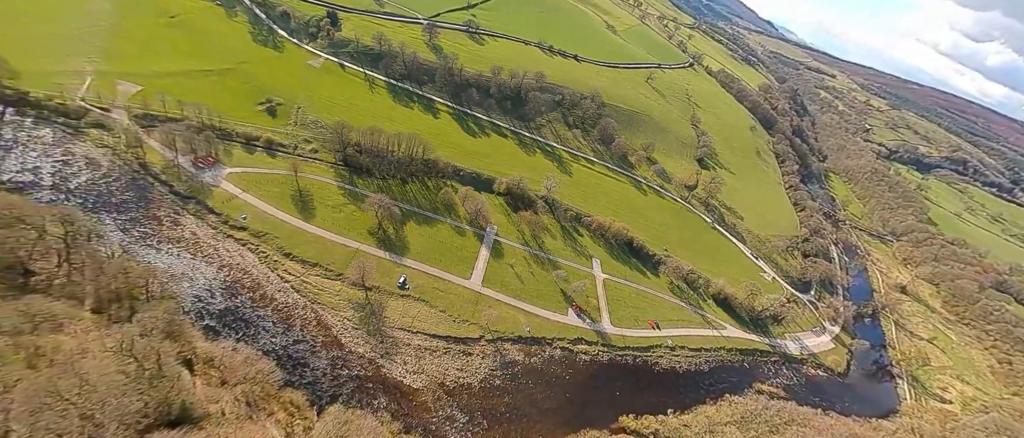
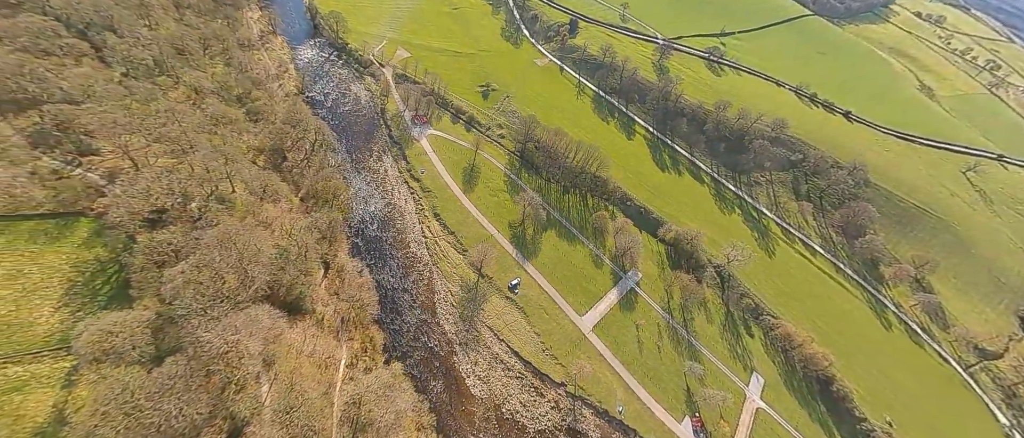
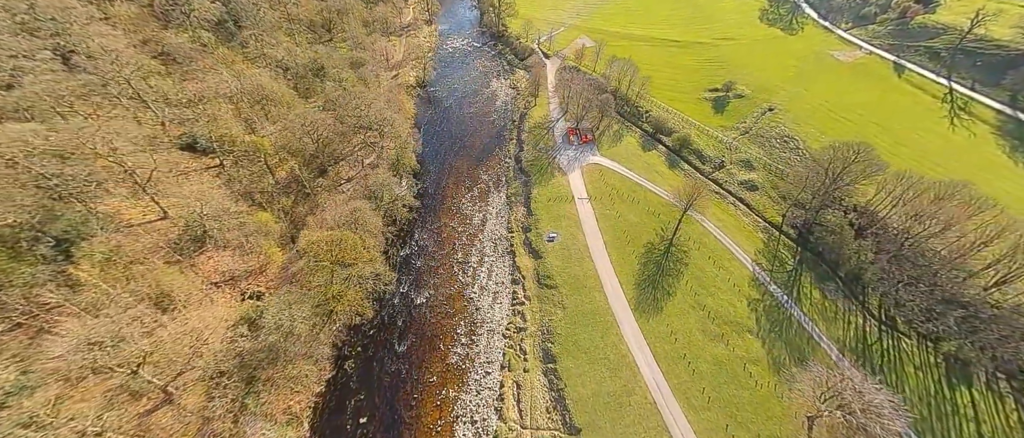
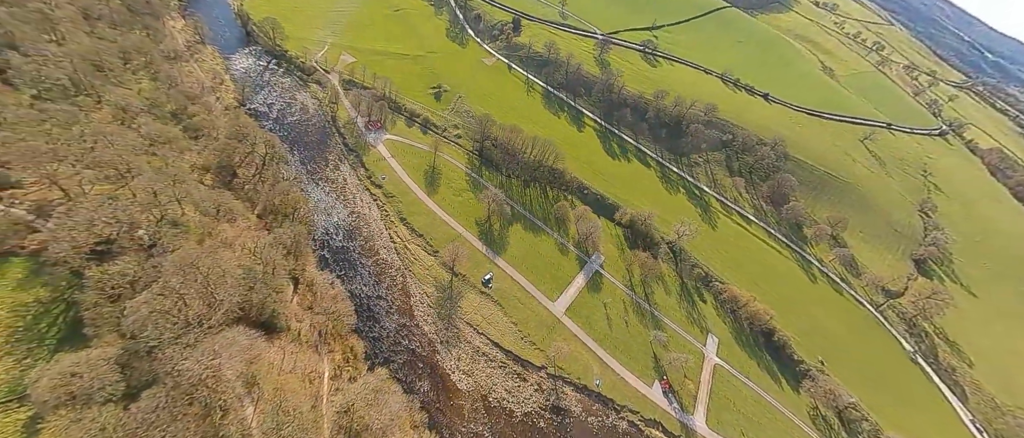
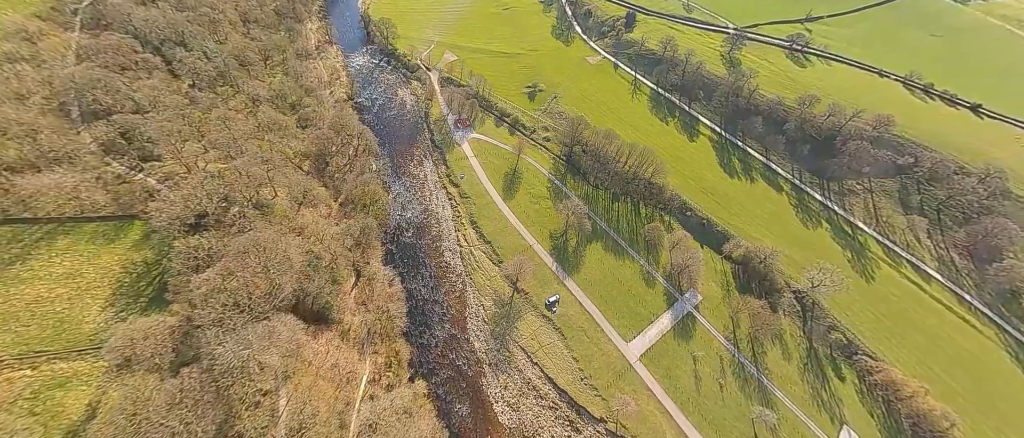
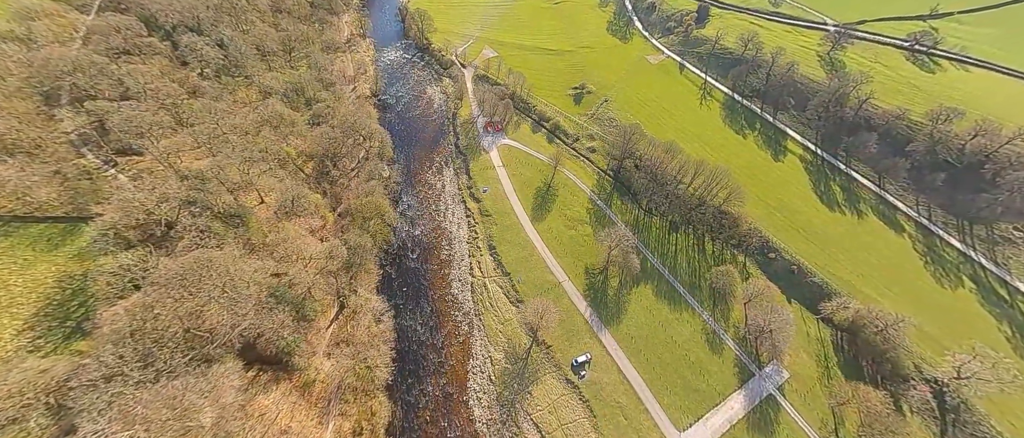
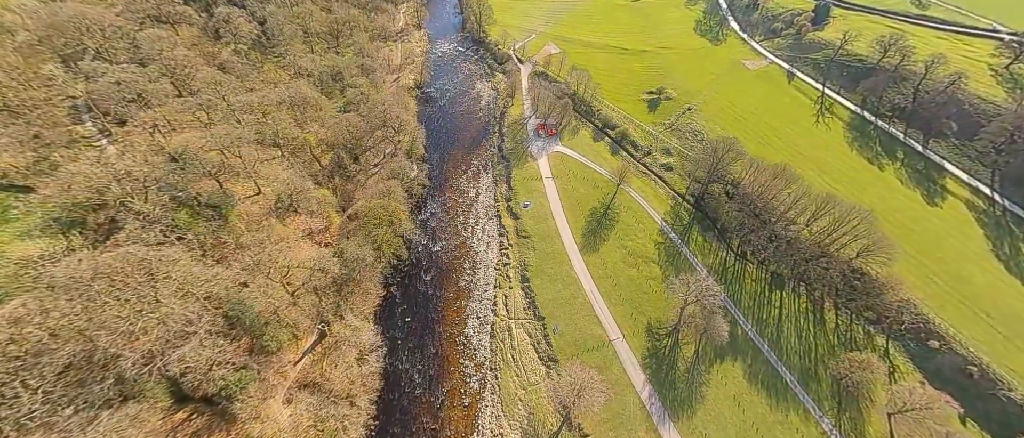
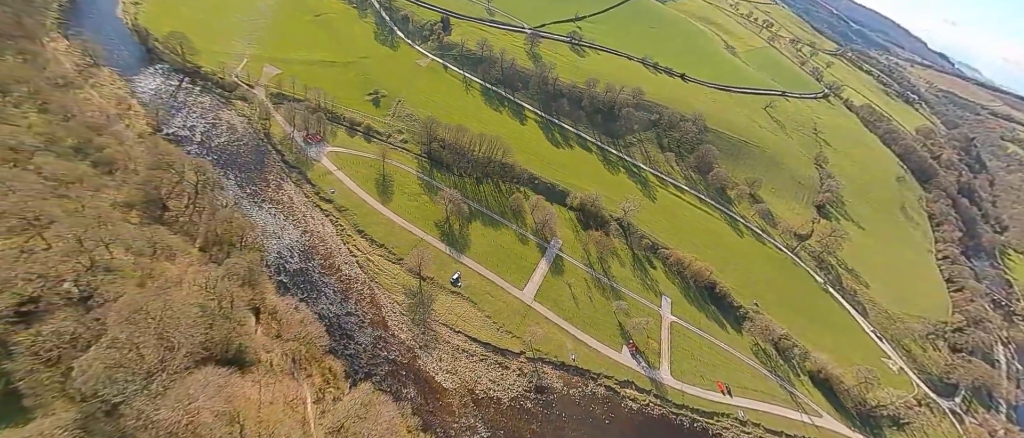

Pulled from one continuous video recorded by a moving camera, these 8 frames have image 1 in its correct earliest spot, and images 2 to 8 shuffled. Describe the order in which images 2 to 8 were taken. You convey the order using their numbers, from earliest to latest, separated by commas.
8, 4, 2, 5, 6, 7, 3
